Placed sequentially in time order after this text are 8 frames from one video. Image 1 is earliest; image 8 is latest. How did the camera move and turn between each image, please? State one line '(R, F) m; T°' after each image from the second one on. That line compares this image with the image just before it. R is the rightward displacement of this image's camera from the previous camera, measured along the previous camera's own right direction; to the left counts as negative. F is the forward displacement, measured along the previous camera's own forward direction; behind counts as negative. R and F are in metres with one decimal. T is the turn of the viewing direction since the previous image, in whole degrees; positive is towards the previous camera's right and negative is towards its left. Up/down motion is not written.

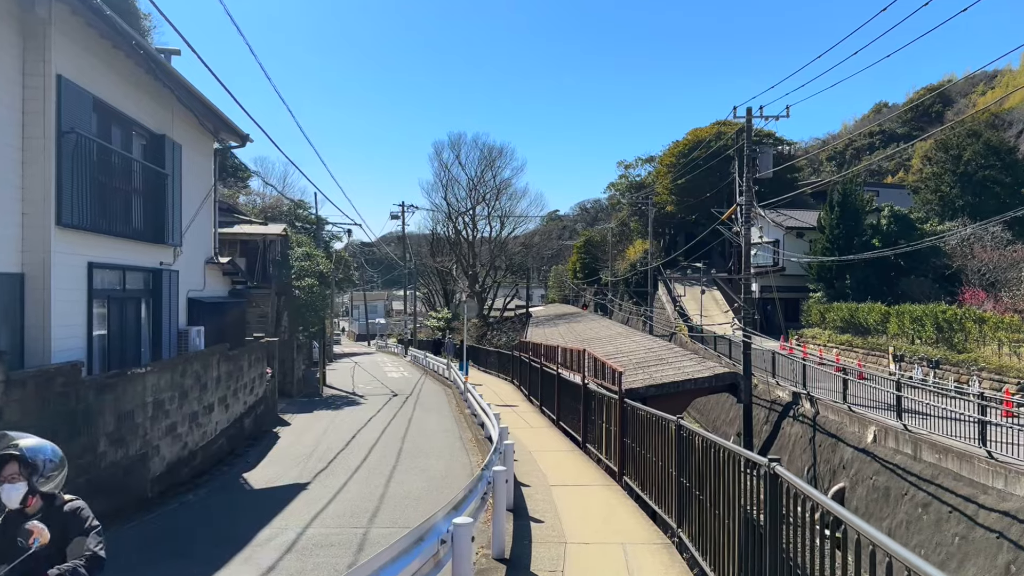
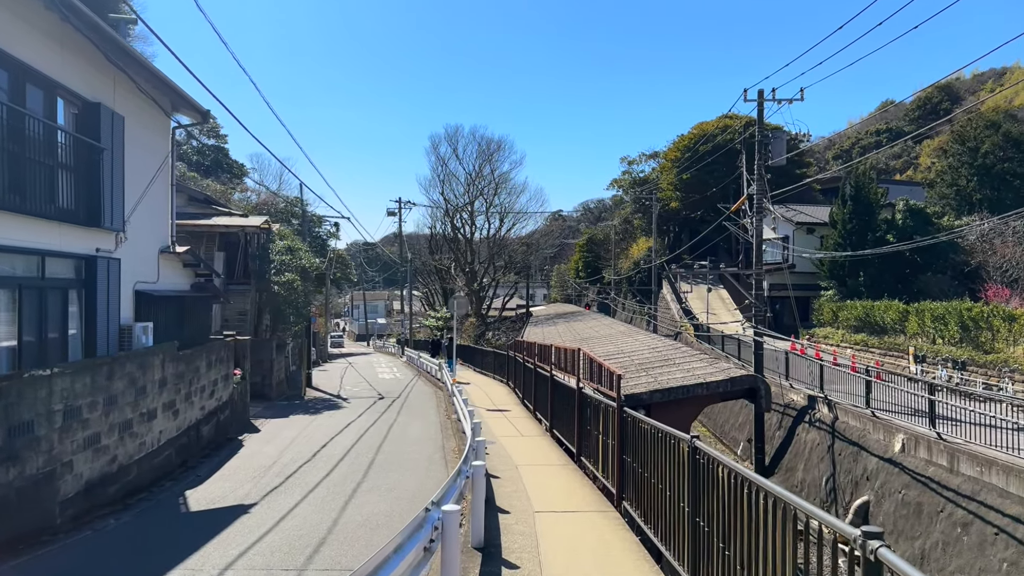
(+0.3, +1.3) m; 0°
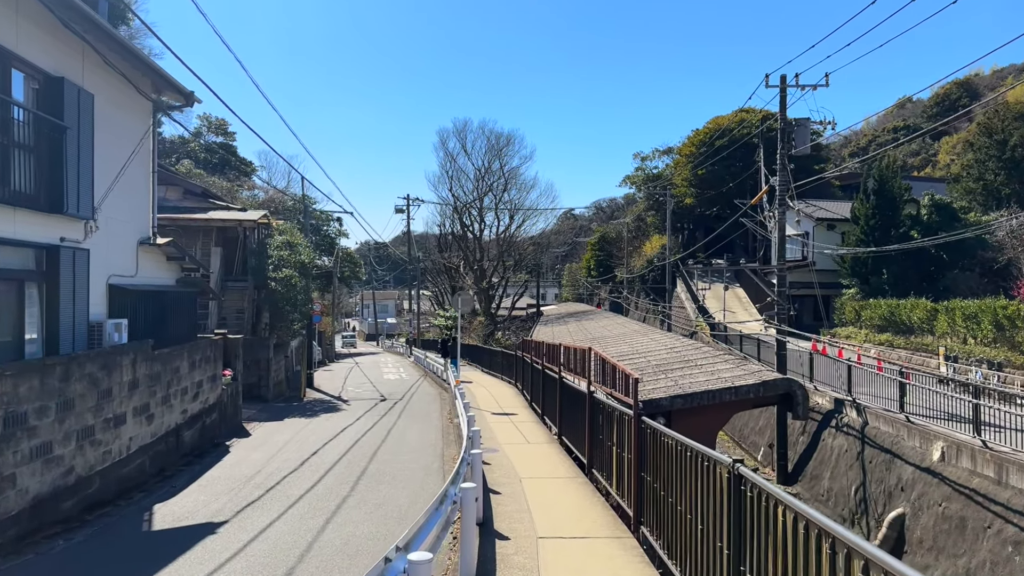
(+0.1, +0.9) m; -1°
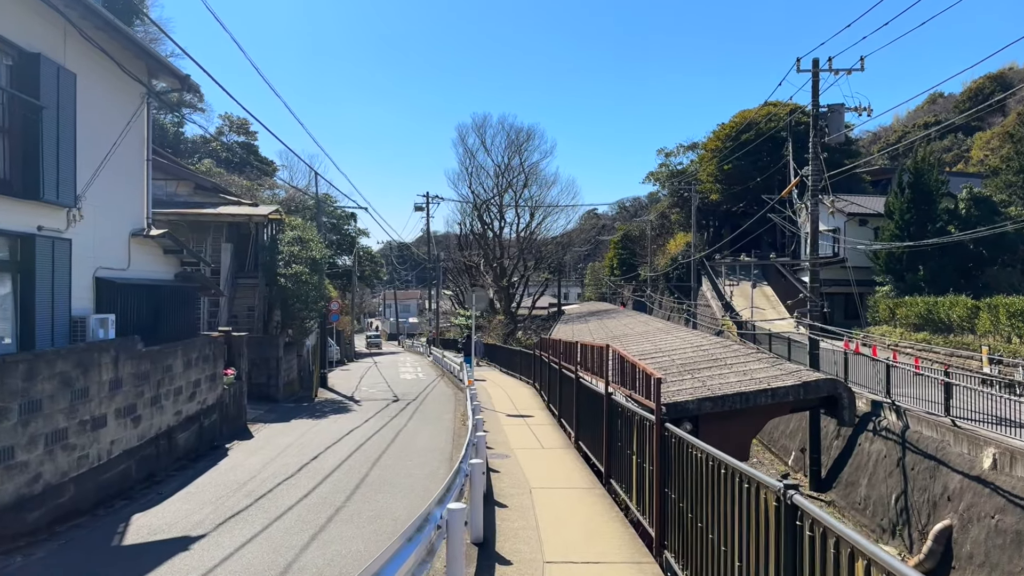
(+0.2, +0.8) m; -2°
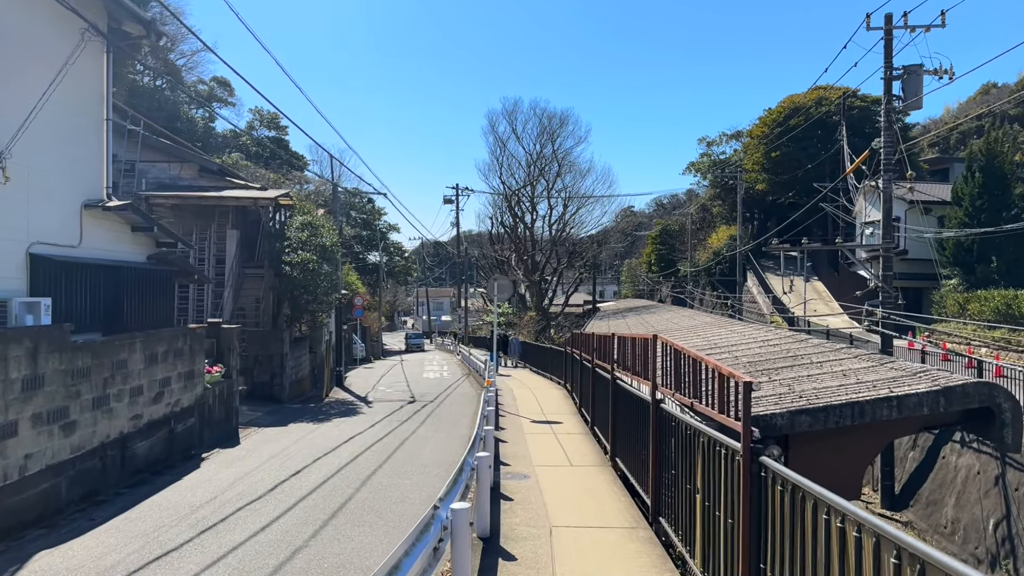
(+0.2, +1.9) m; -3°
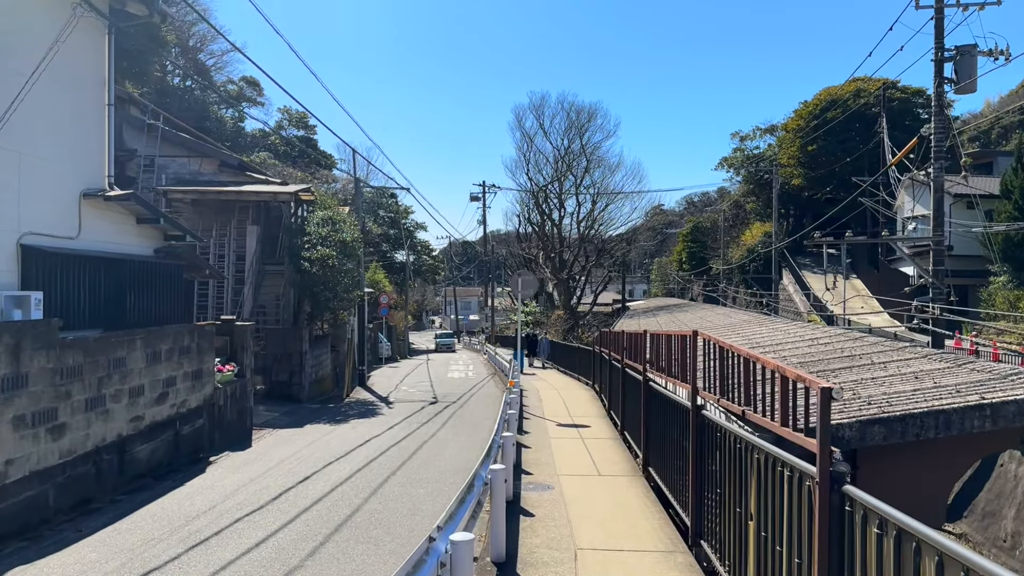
(+0.1, +0.7) m; -3°
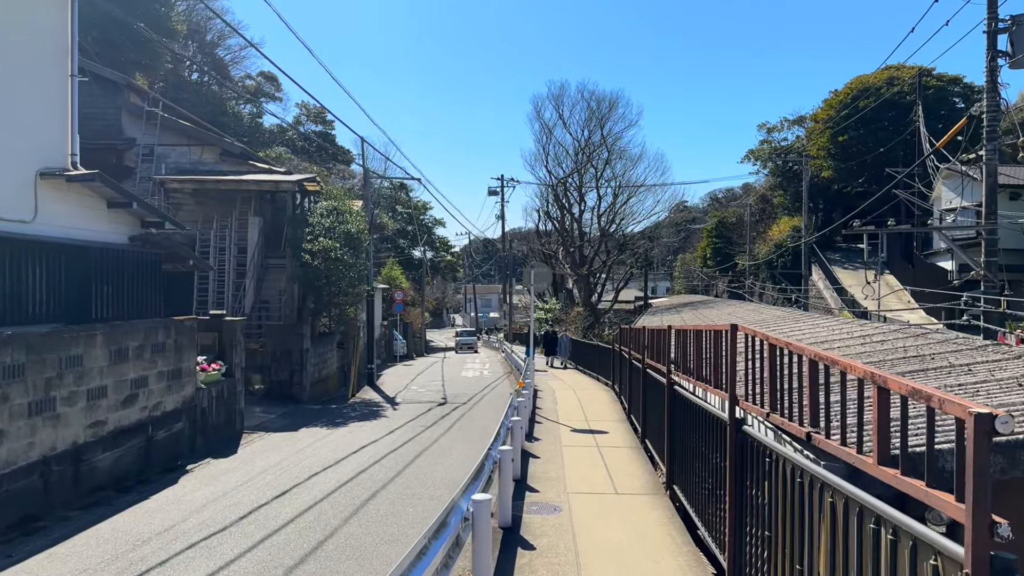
(+0.2, +1.0) m; -2°
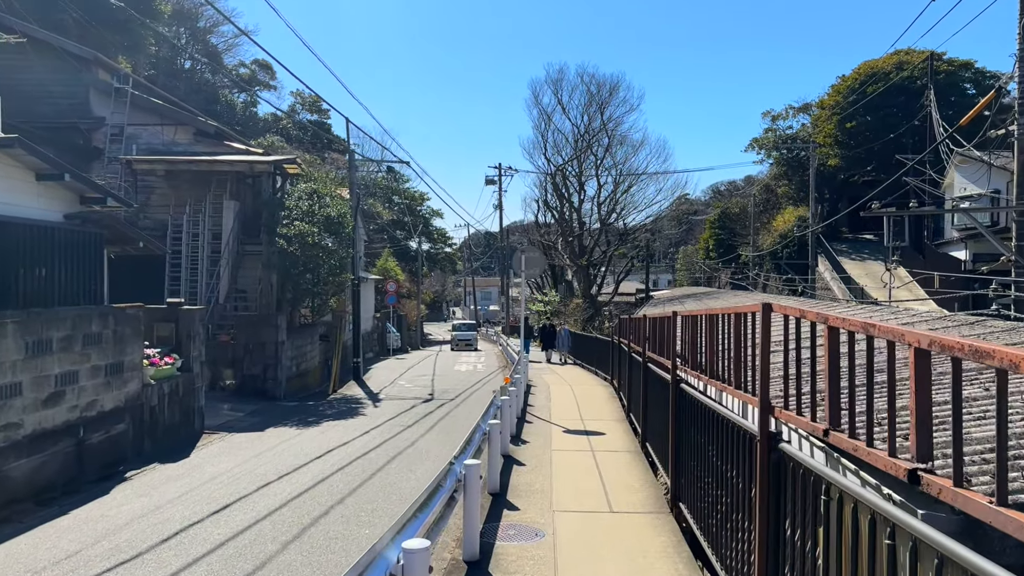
(+0.2, +1.0) m; 0°
